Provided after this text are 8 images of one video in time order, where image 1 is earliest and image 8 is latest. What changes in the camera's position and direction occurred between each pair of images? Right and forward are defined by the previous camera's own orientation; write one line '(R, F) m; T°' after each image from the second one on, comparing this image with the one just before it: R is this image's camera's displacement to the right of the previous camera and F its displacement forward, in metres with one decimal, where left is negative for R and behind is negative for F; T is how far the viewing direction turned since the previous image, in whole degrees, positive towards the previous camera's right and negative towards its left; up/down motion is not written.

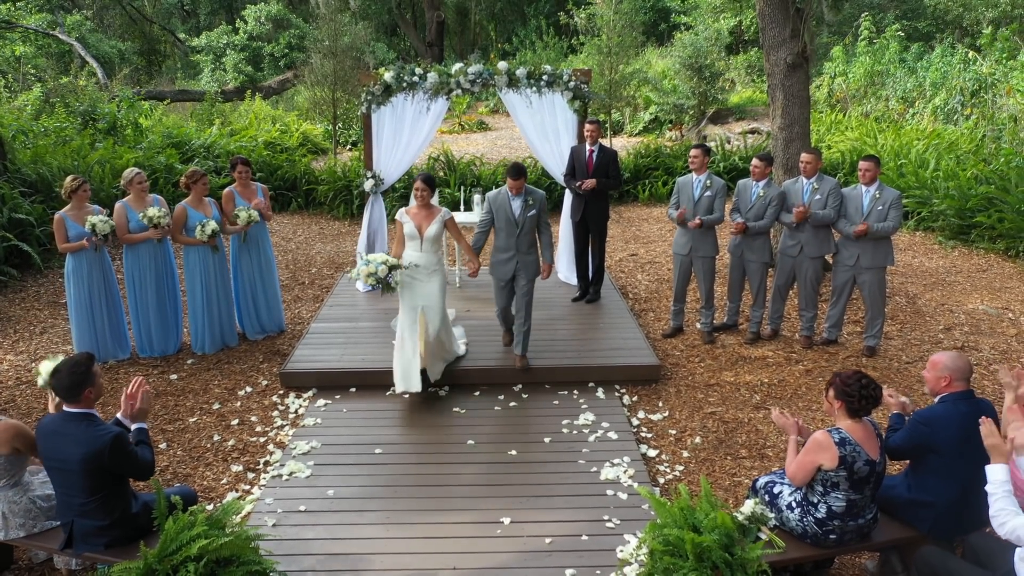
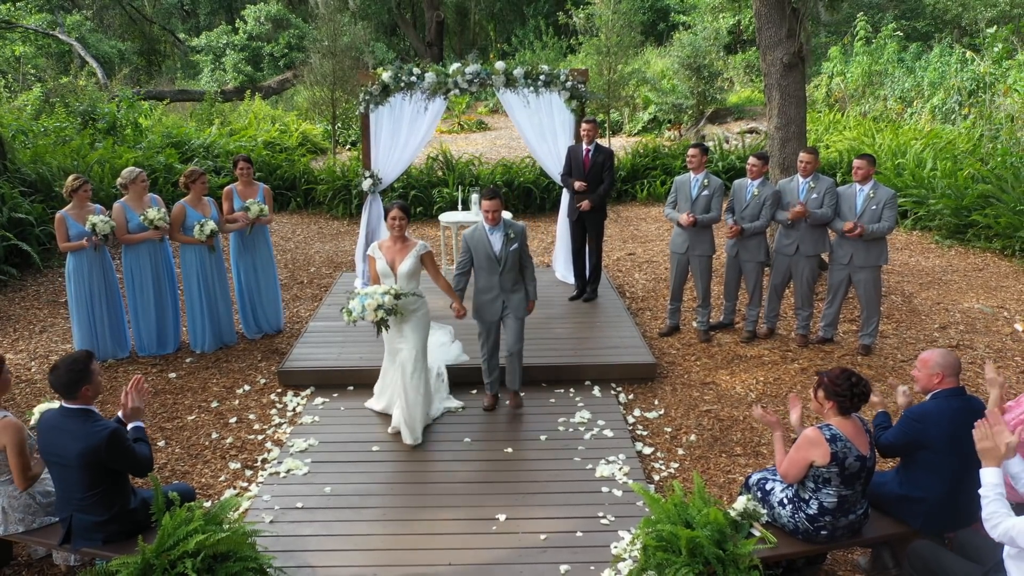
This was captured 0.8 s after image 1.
(0.0, 0.0) m; 0°
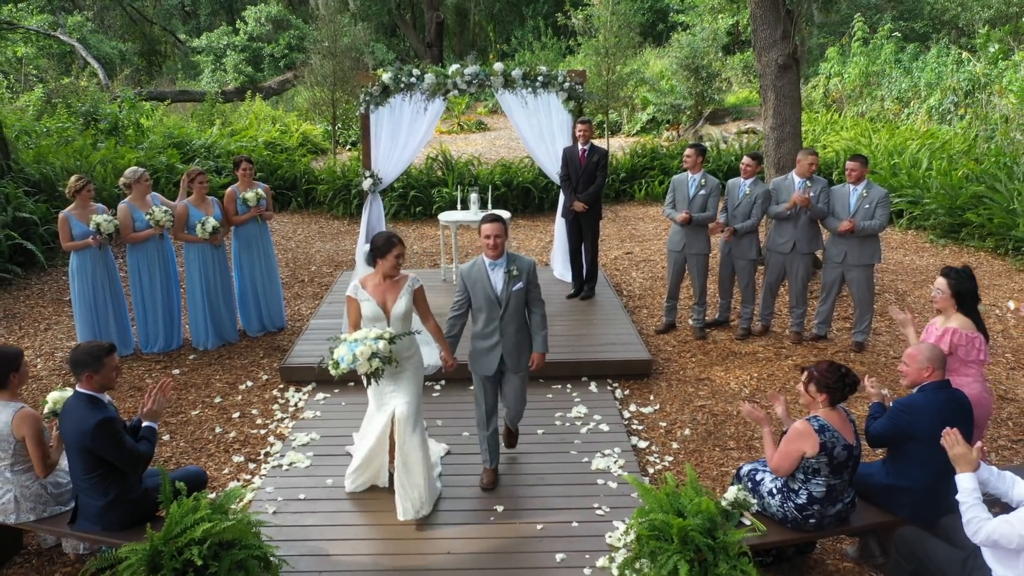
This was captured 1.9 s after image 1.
(0.0, -0.1) m; 0°
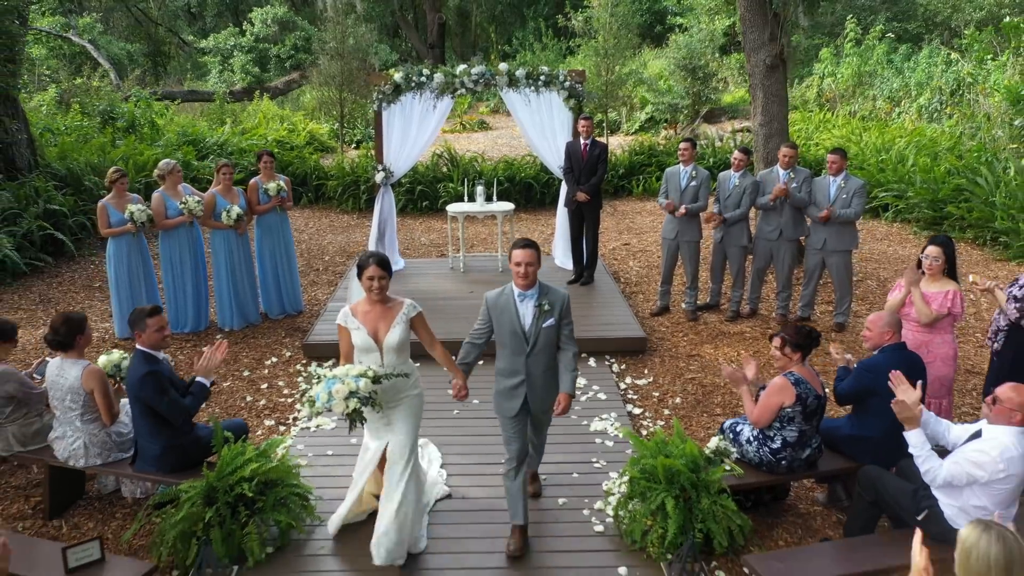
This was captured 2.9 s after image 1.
(0.0, -0.5) m; 0°
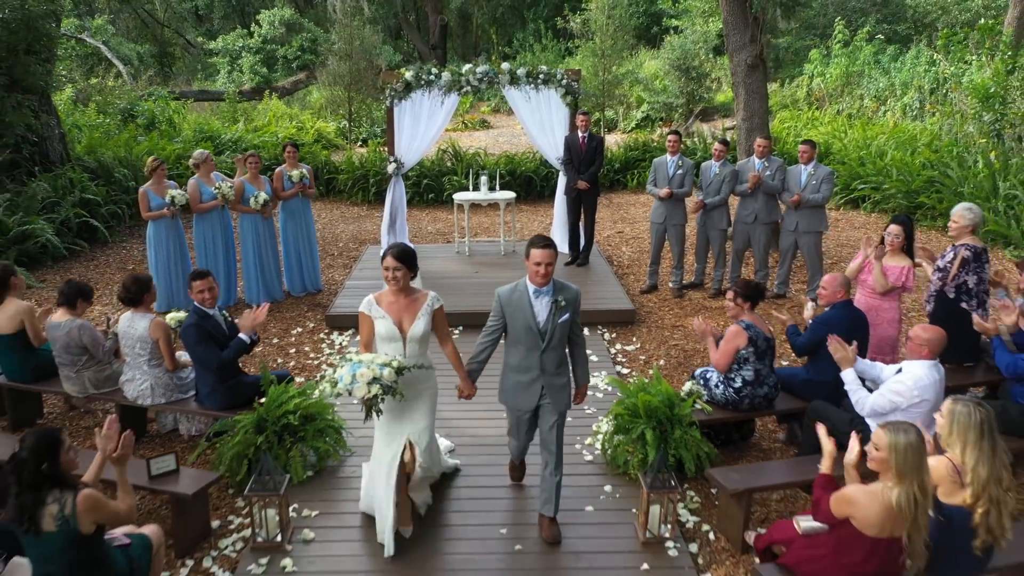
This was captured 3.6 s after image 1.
(0.0, -0.7) m; 0°
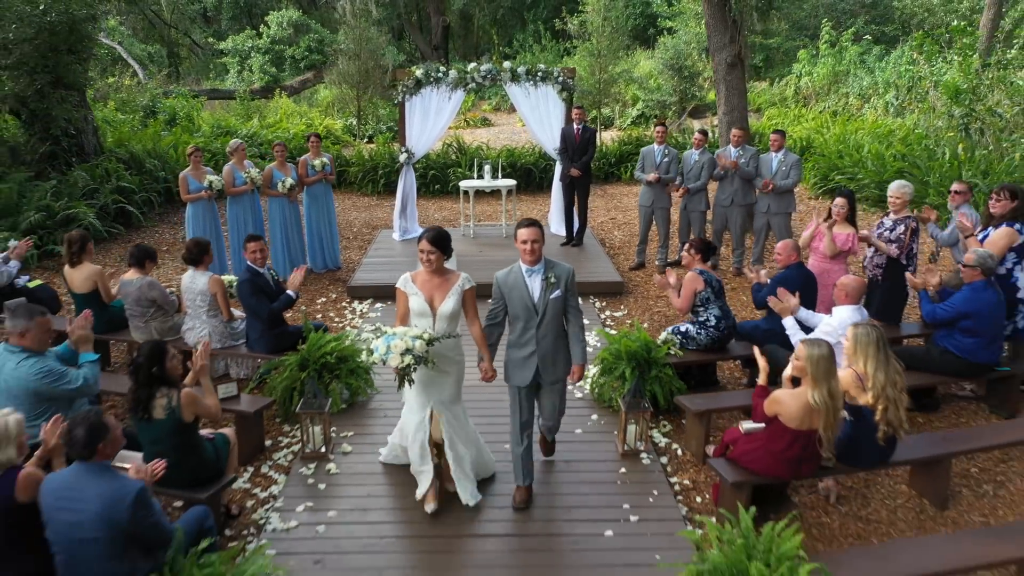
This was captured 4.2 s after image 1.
(0.0, -0.8) m; 0°
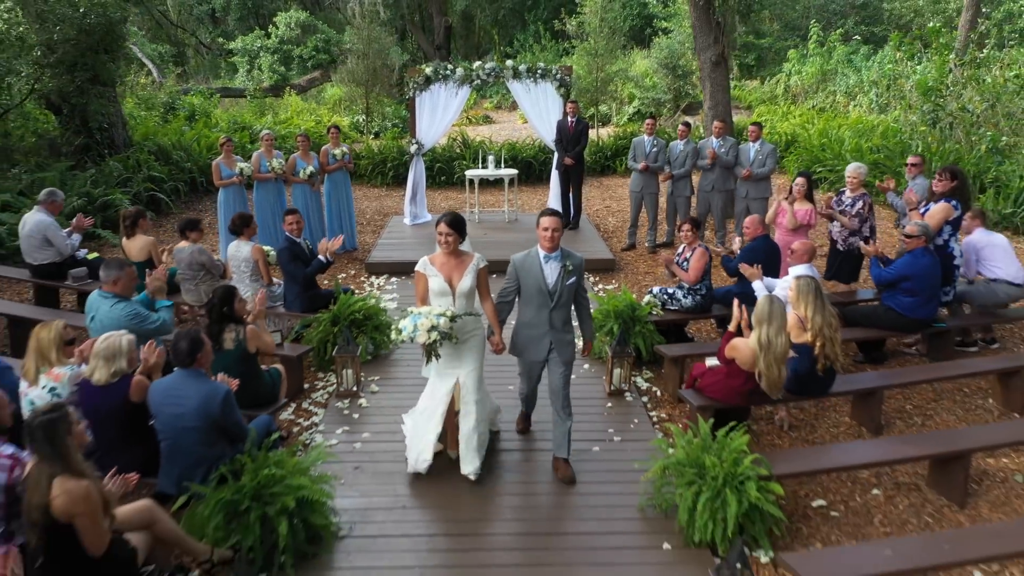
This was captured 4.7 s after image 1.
(0.0, -0.8) m; 0°
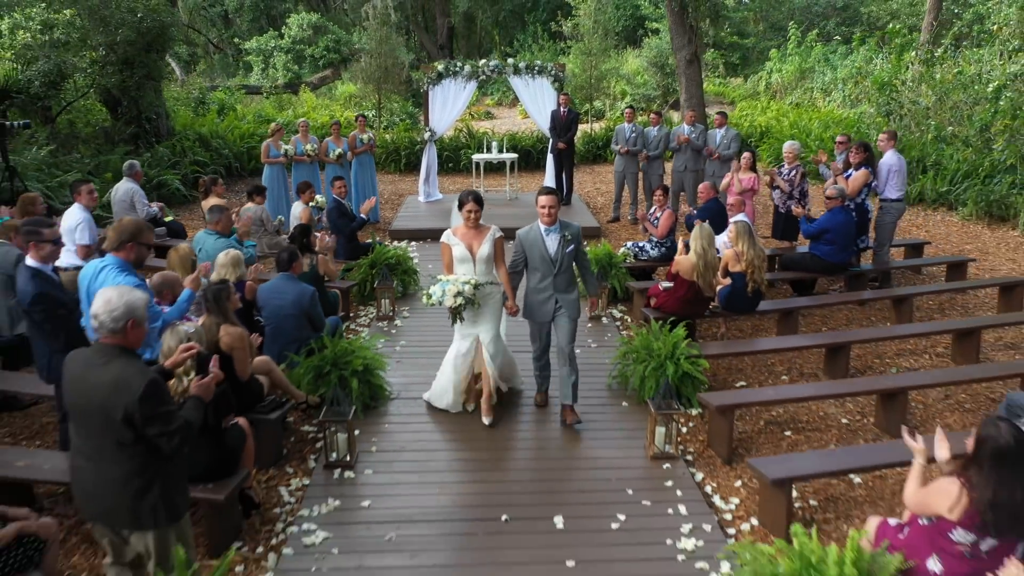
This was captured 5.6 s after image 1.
(0.0, -1.5) m; 0°
